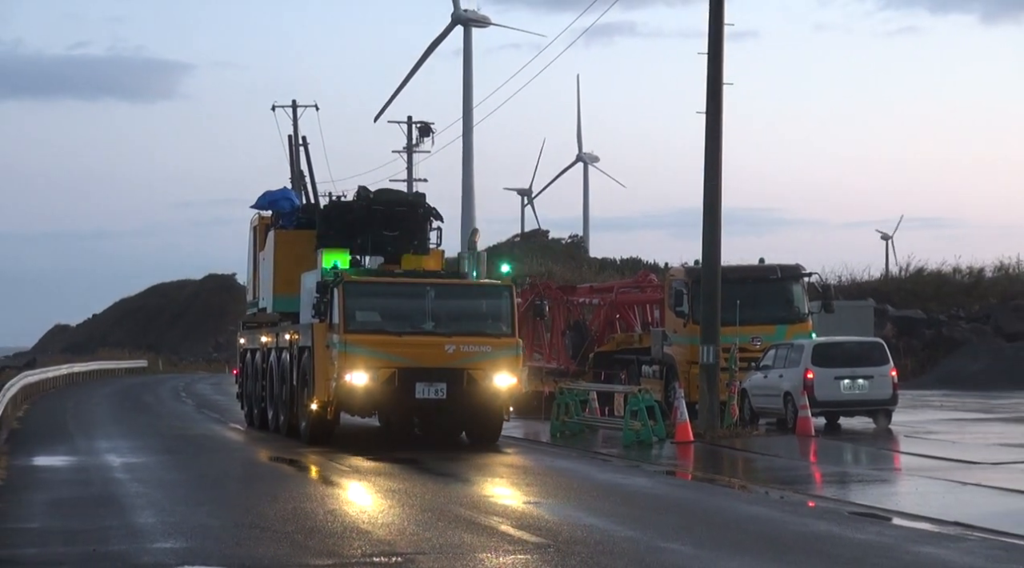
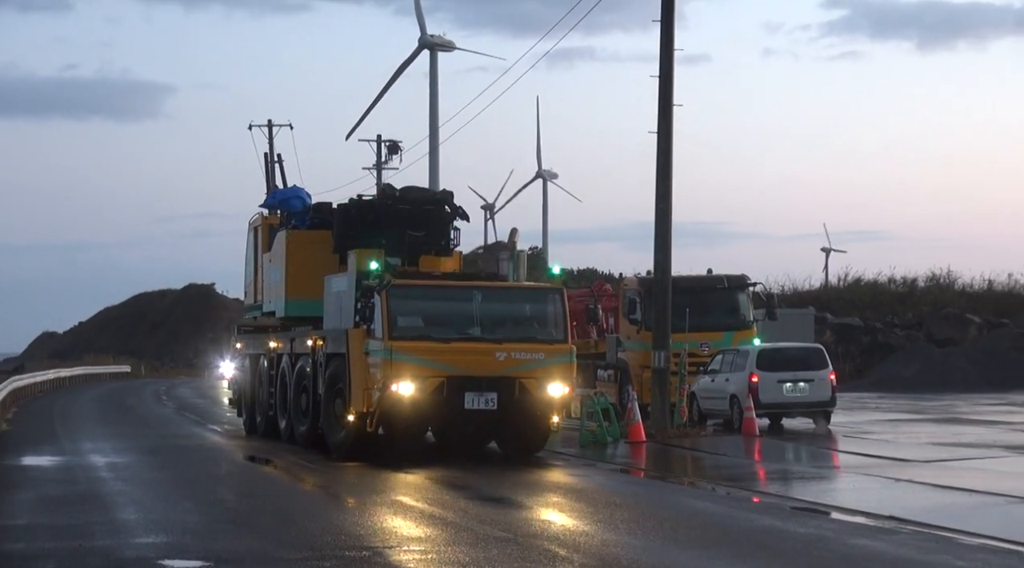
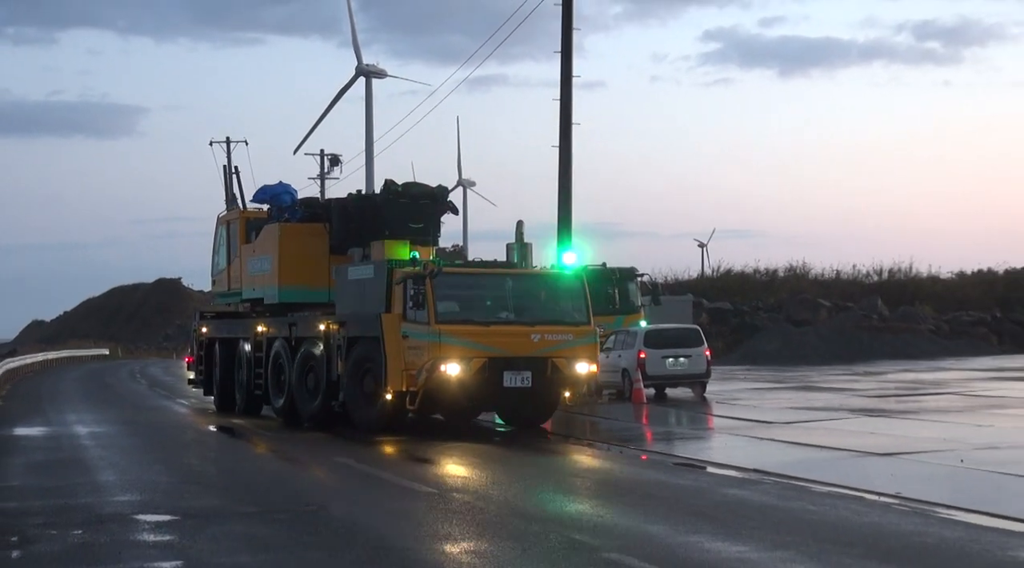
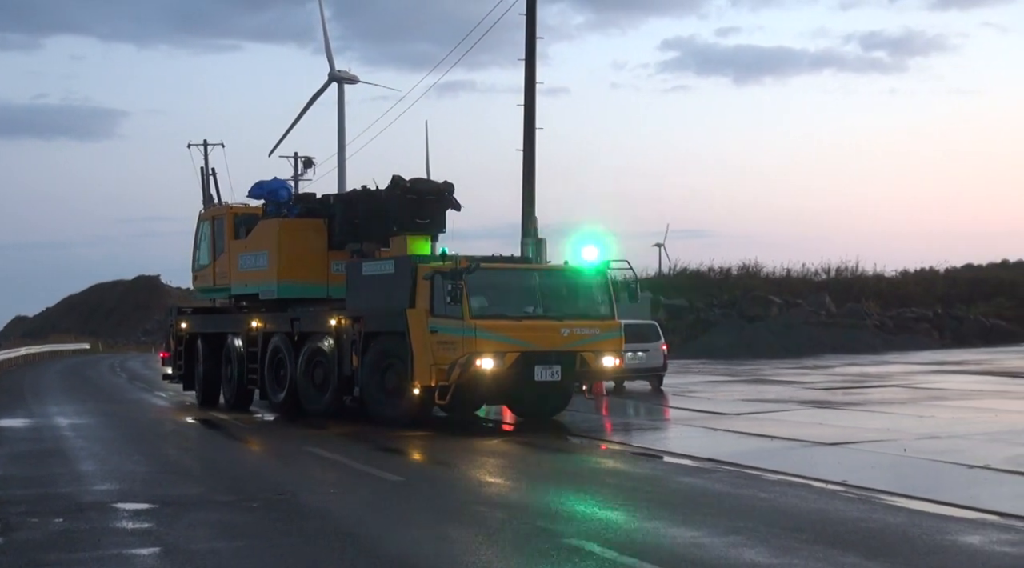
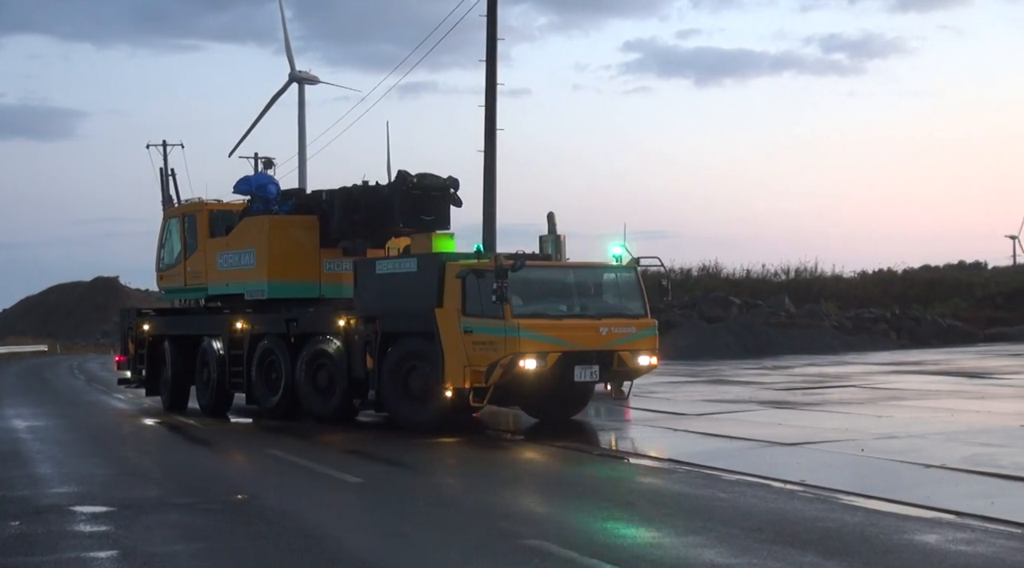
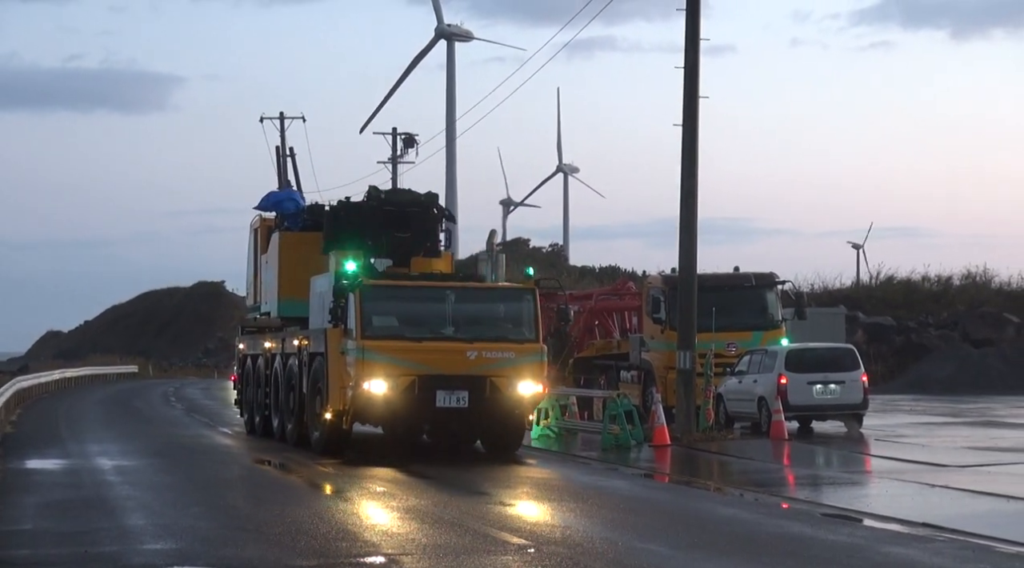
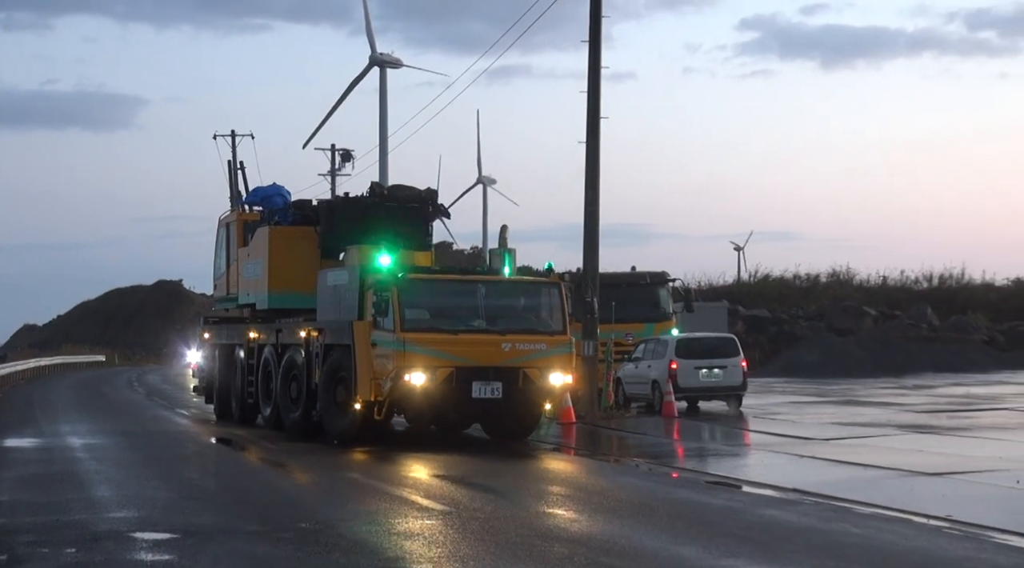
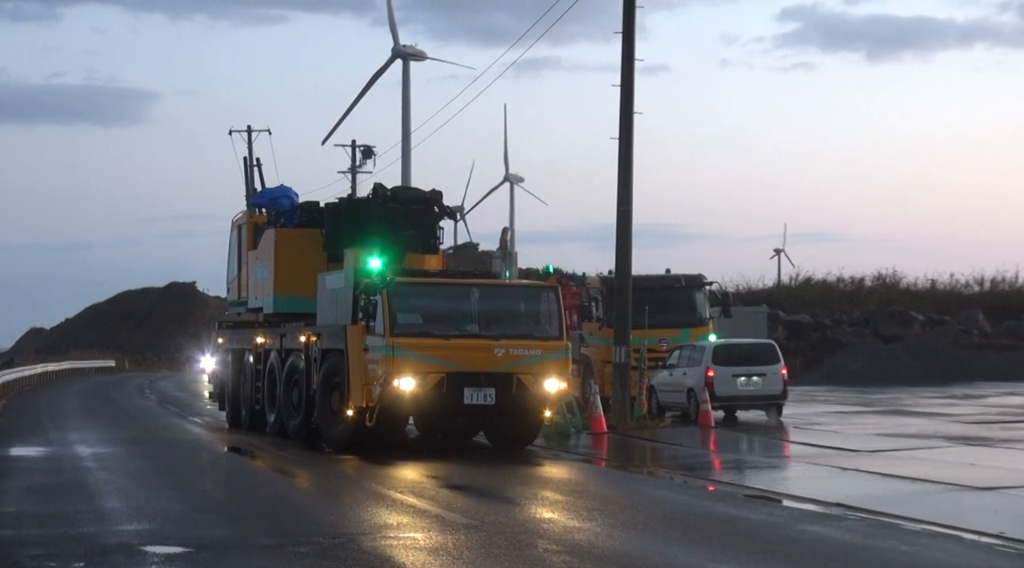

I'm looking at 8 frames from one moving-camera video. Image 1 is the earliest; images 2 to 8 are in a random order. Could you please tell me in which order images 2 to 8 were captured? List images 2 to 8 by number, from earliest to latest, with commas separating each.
6, 2, 8, 7, 3, 4, 5
